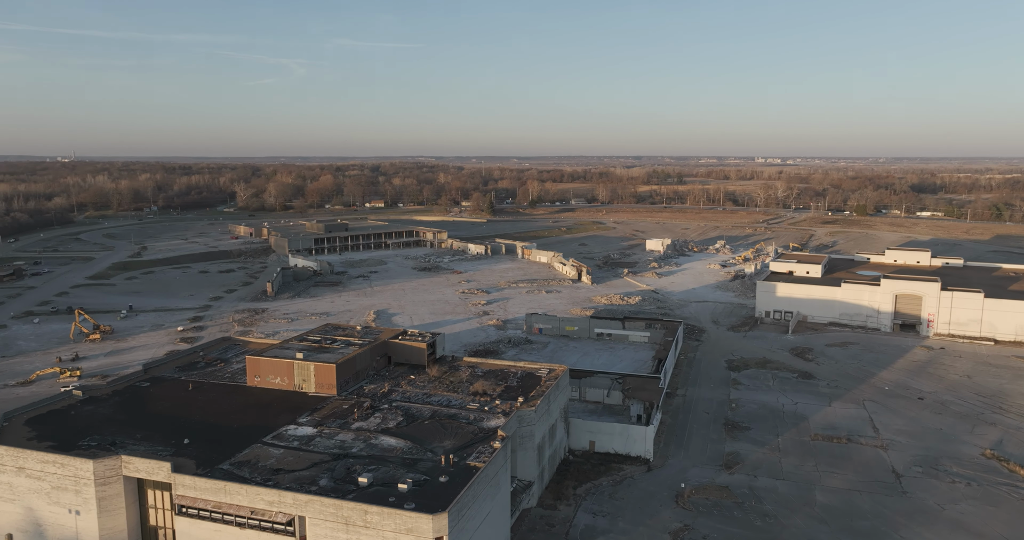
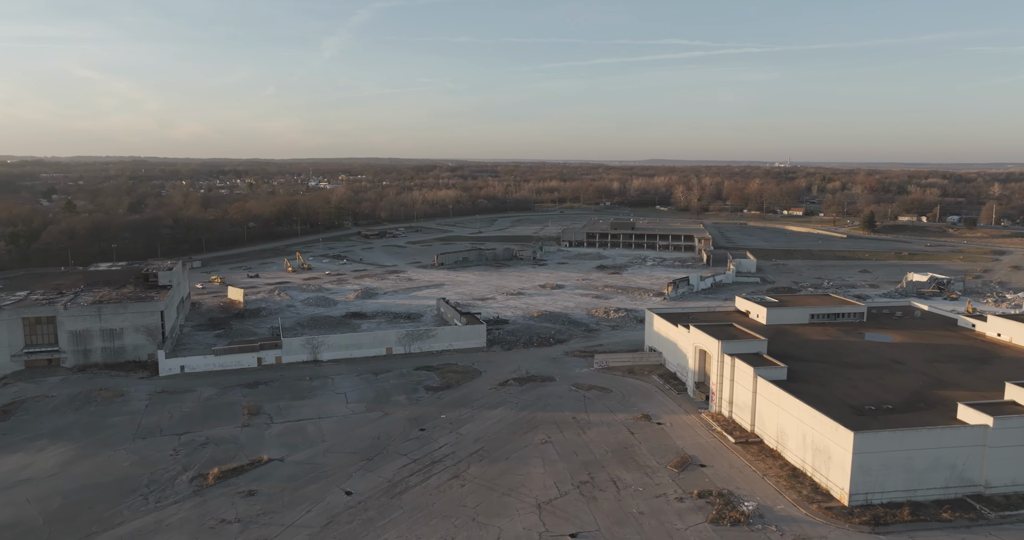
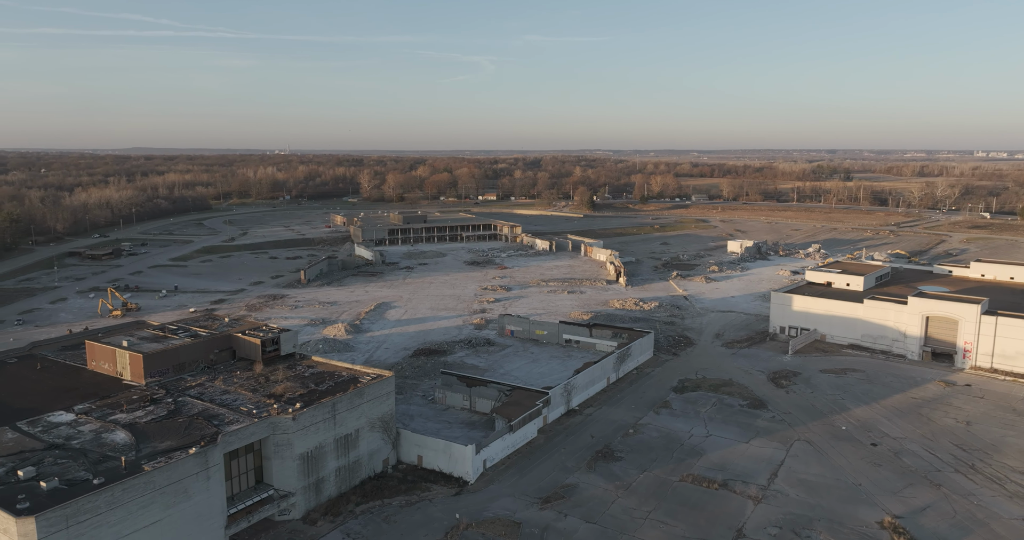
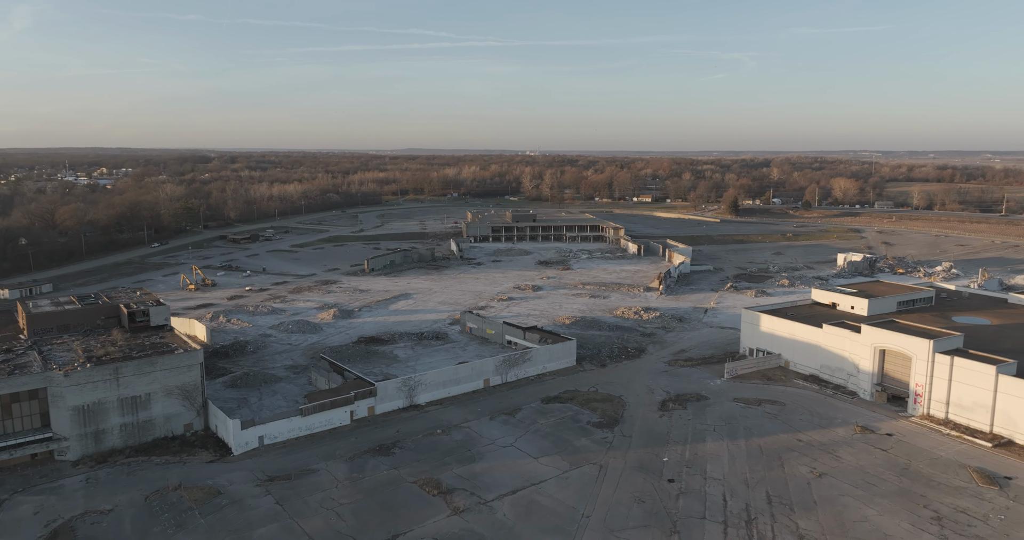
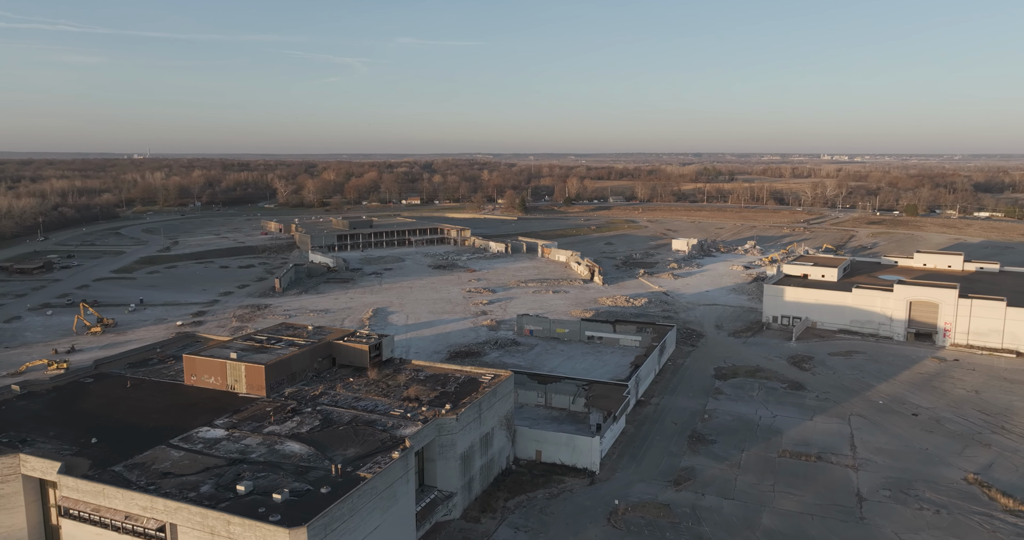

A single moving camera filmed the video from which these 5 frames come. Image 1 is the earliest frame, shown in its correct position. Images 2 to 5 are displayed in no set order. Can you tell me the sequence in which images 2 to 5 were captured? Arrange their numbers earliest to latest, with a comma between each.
5, 3, 4, 2
